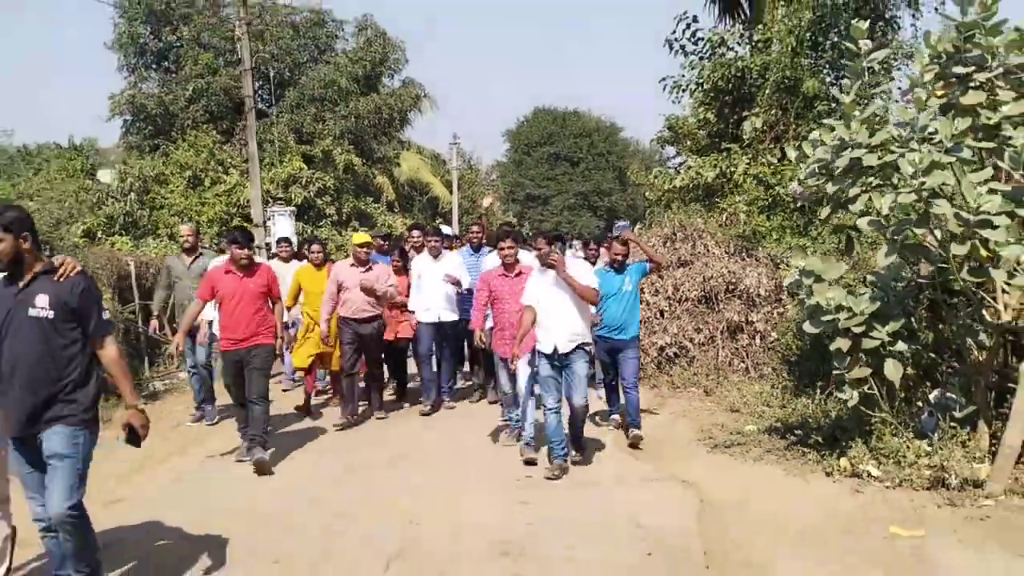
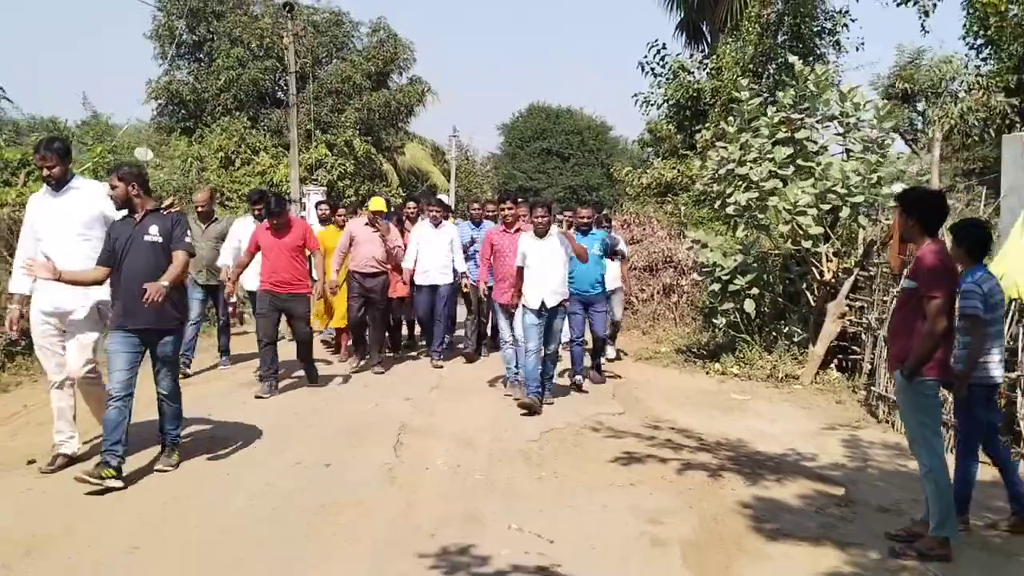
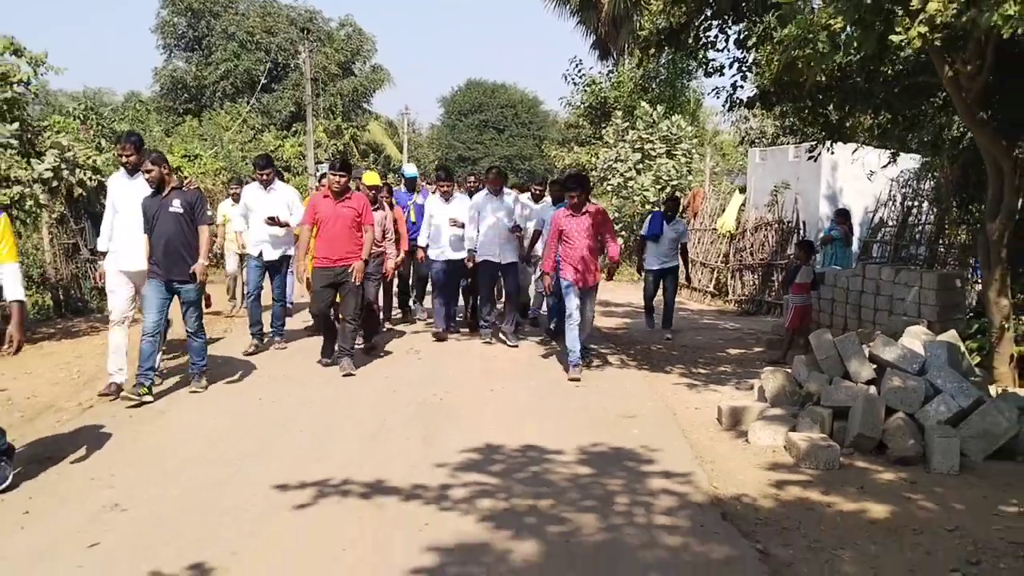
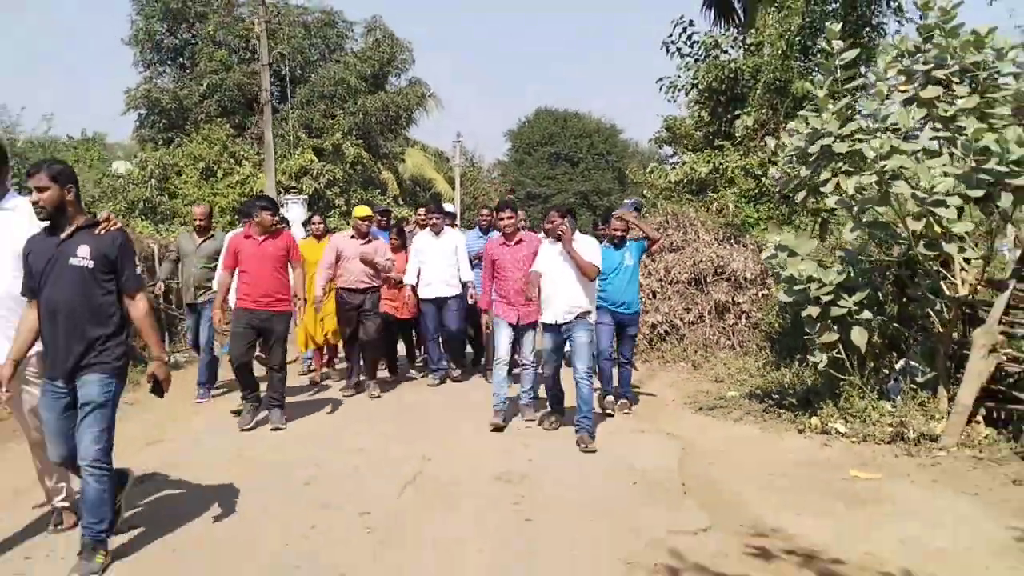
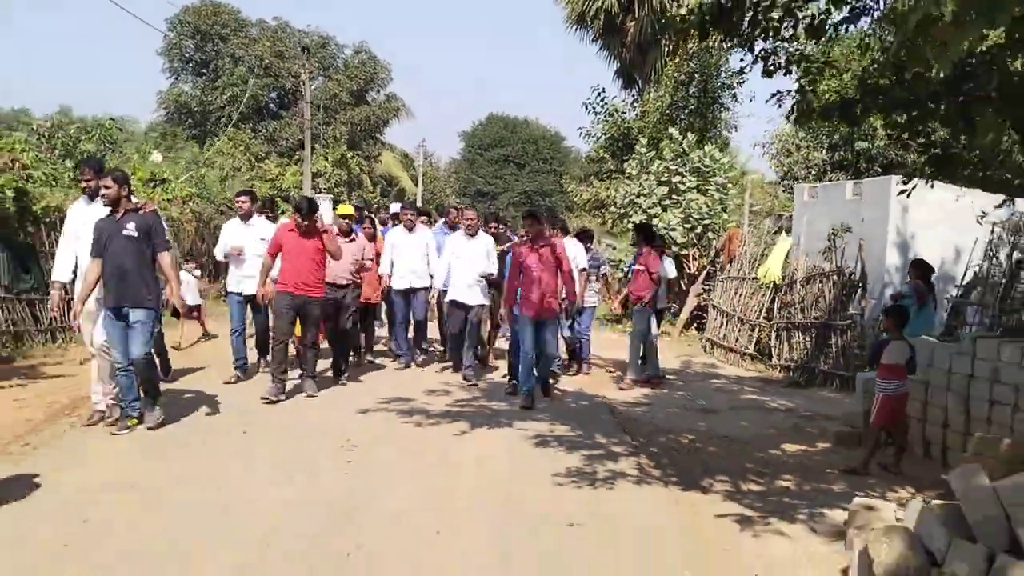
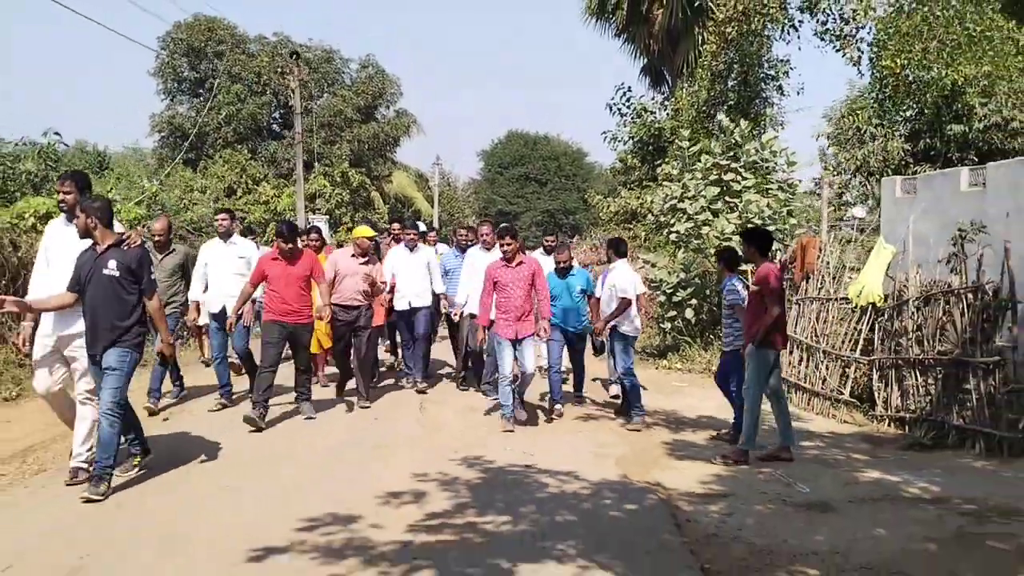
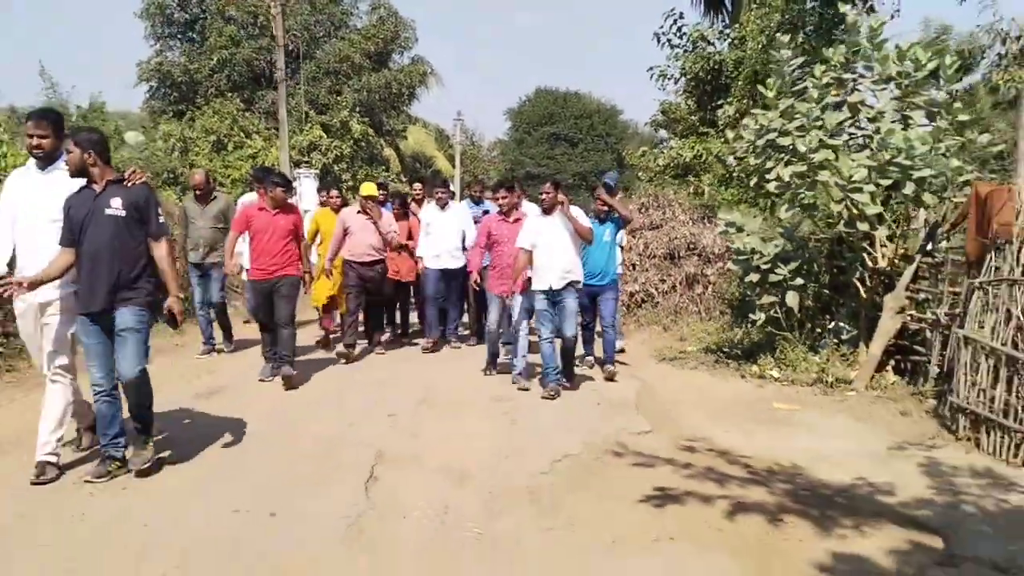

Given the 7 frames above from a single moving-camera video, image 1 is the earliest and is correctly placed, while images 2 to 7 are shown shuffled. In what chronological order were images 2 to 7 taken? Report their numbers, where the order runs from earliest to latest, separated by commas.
4, 7, 2, 6, 5, 3
